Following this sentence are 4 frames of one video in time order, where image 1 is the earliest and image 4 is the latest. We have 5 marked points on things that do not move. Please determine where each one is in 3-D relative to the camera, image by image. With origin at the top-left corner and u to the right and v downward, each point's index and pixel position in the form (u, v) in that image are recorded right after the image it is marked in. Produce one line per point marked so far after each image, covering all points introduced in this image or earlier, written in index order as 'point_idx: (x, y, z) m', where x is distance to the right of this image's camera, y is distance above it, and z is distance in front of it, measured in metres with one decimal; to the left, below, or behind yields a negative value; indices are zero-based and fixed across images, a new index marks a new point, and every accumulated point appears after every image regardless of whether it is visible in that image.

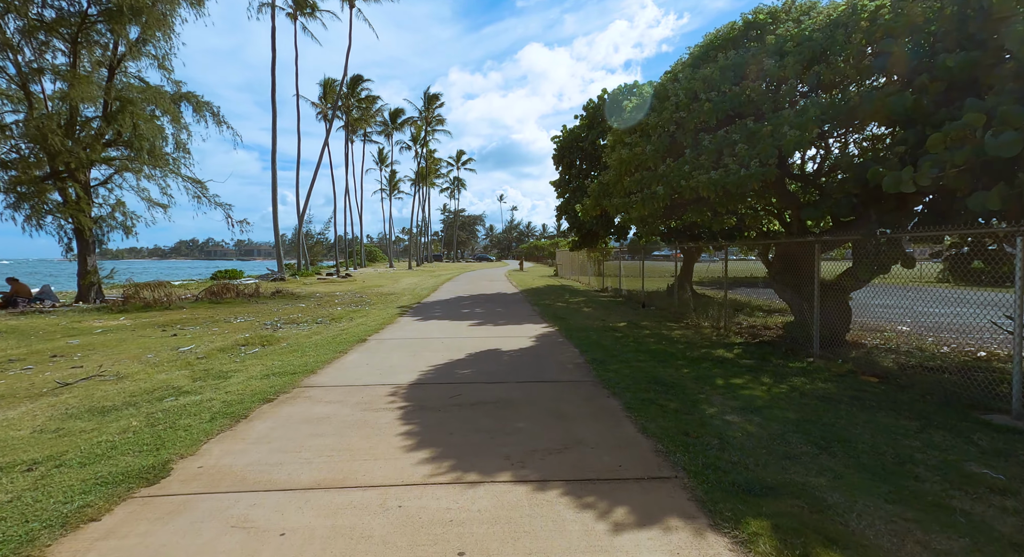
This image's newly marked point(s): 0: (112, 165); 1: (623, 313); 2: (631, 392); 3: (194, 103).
0: (-12.0, +3.4, +14.3) m
1: (+2.9, -0.9, +12.6) m
2: (+1.2, -1.2, +4.9) m
3: (-12.8, +7.0, +19.0) m
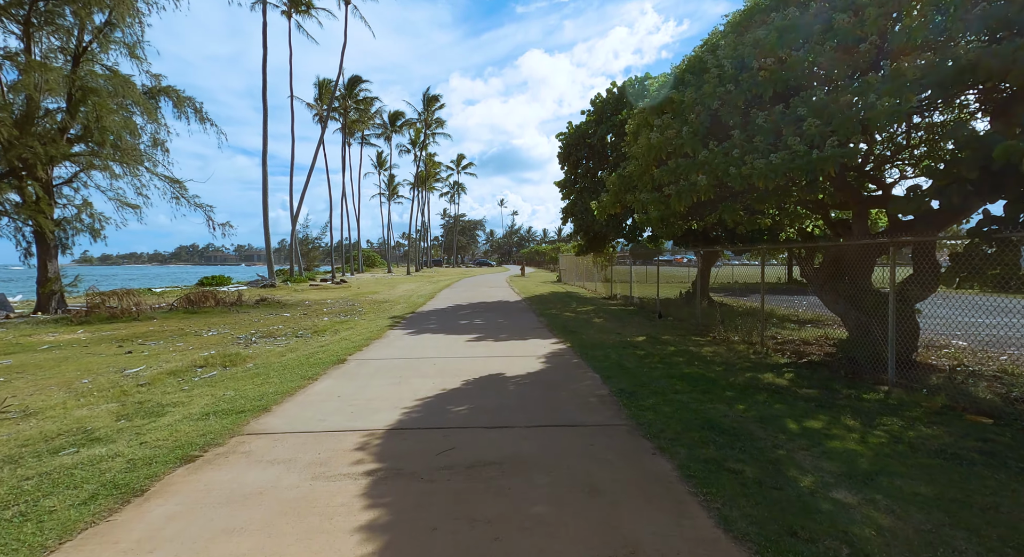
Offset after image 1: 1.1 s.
0: (-12.0, +3.2, +13.1) m
1: (+3.0, -1.1, +11.3) m
2: (+1.3, -1.3, +3.6) m
3: (-12.7, +6.7, +17.8) m
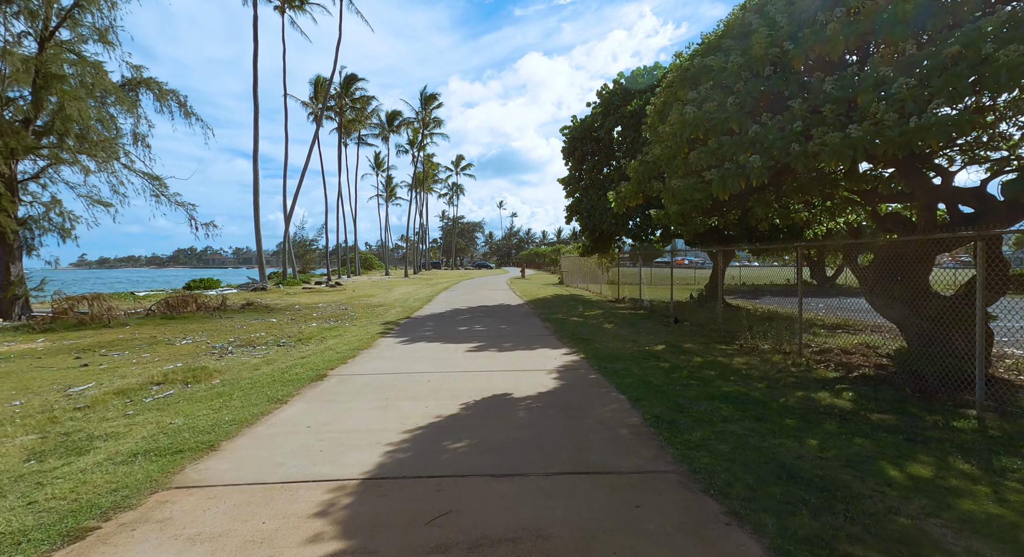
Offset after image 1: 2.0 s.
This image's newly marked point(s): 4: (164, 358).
0: (-11.9, +3.1, +12.1) m
1: (+3.1, -1.2, +10.3) m
2: (+1.4, -1.3, +2.6) m
3: (-12.6, +6.6, +16.8) m
4: (-6.2, -1.4, +8.5) m
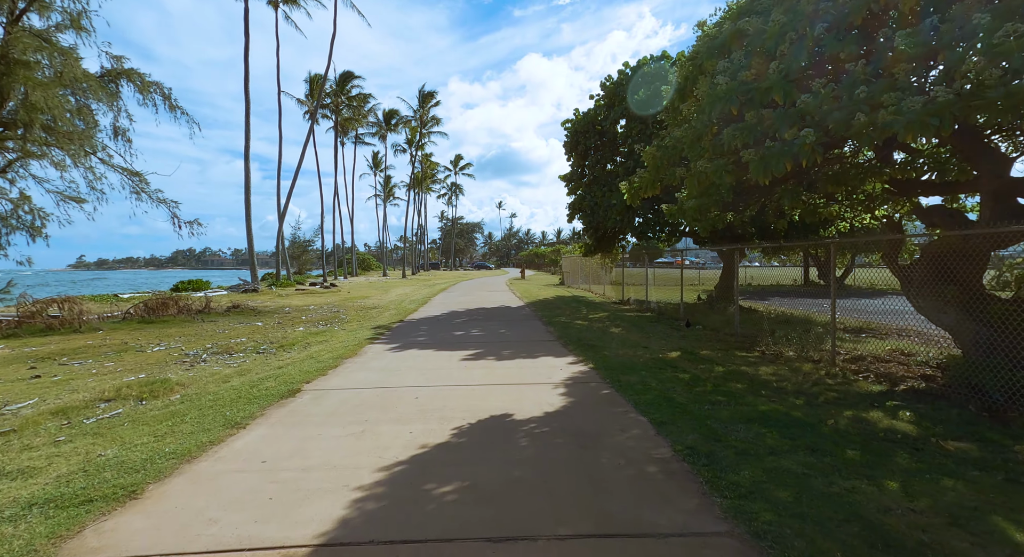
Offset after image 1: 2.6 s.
0: (-11.9, +3.1, +11.3) m
1: (+3.1, -1.2, +9.5) m
2: (+1.4, -1.3, +1.8) m
3: (-12.6, +6.6, +16.0) m
4: (-6.2, -1.4, +7.7) m
